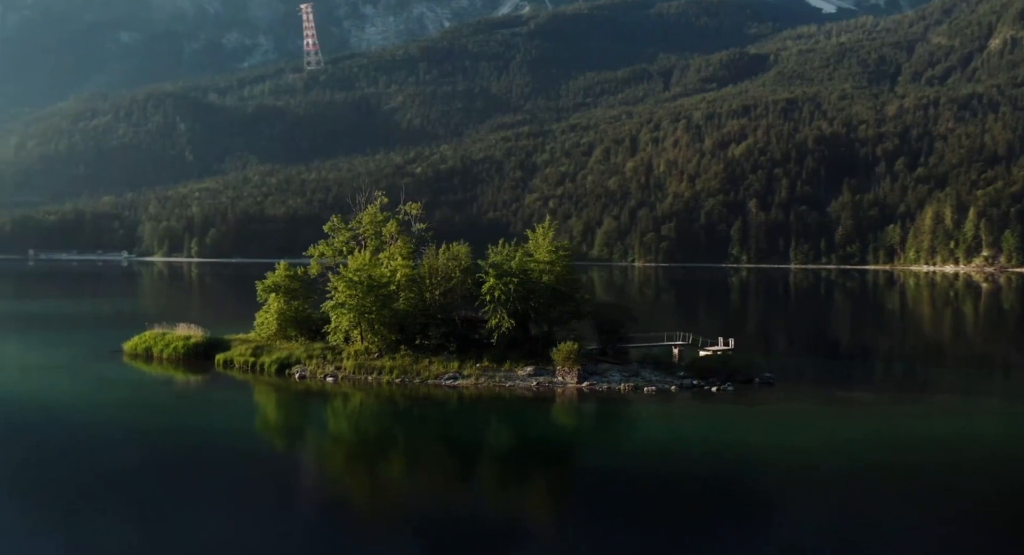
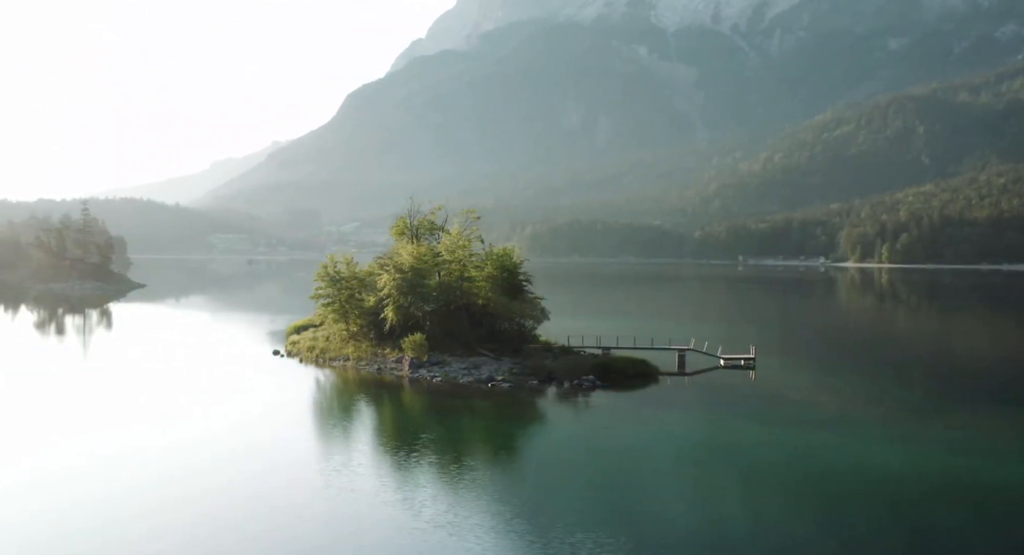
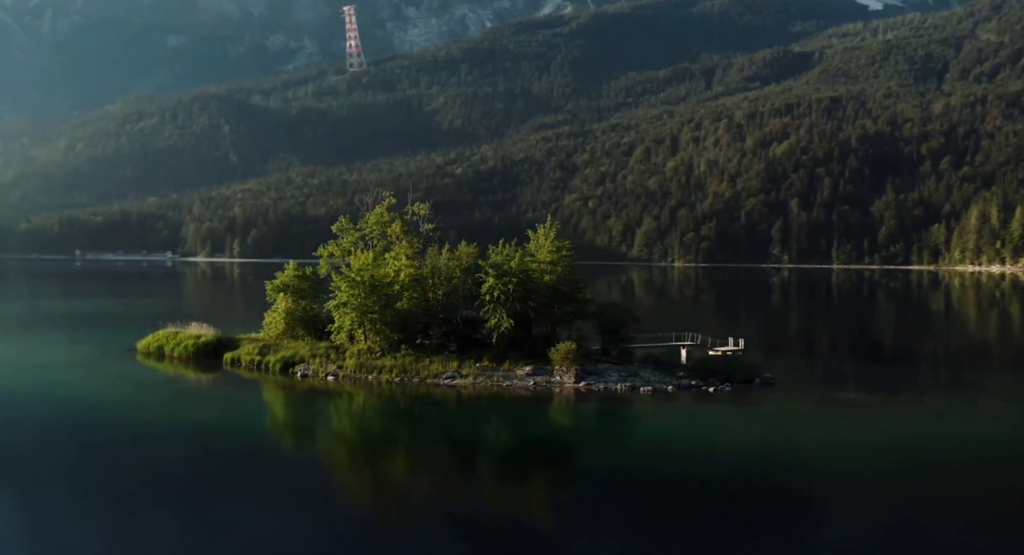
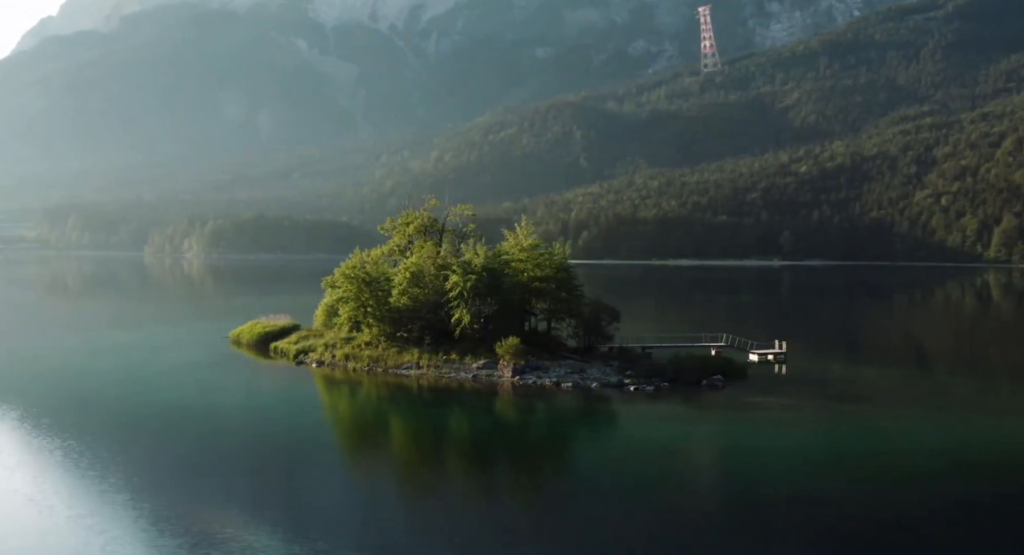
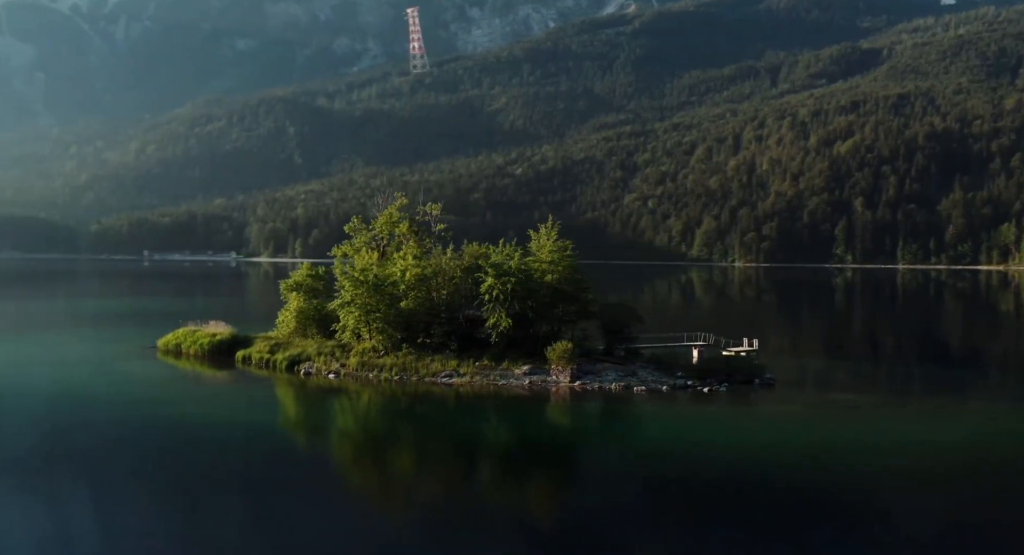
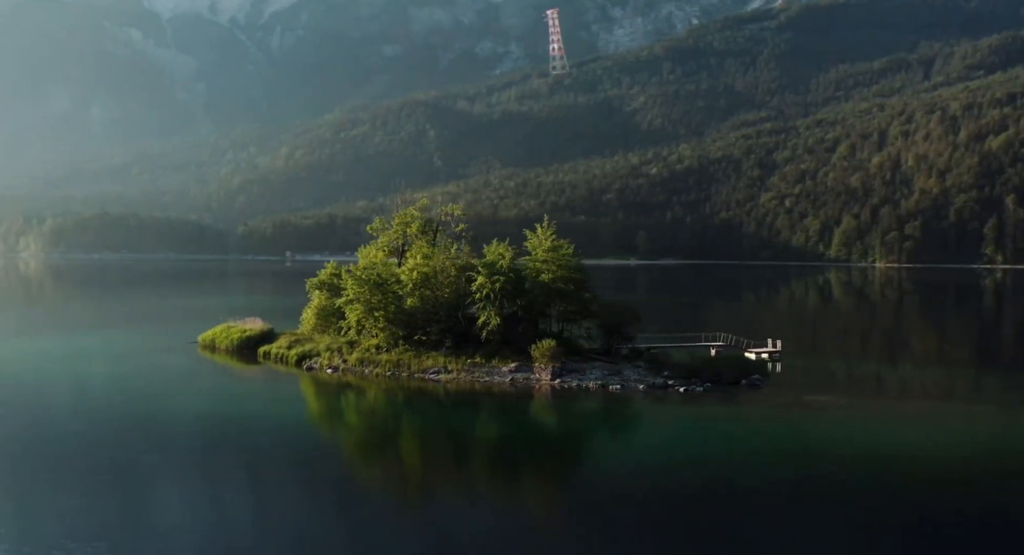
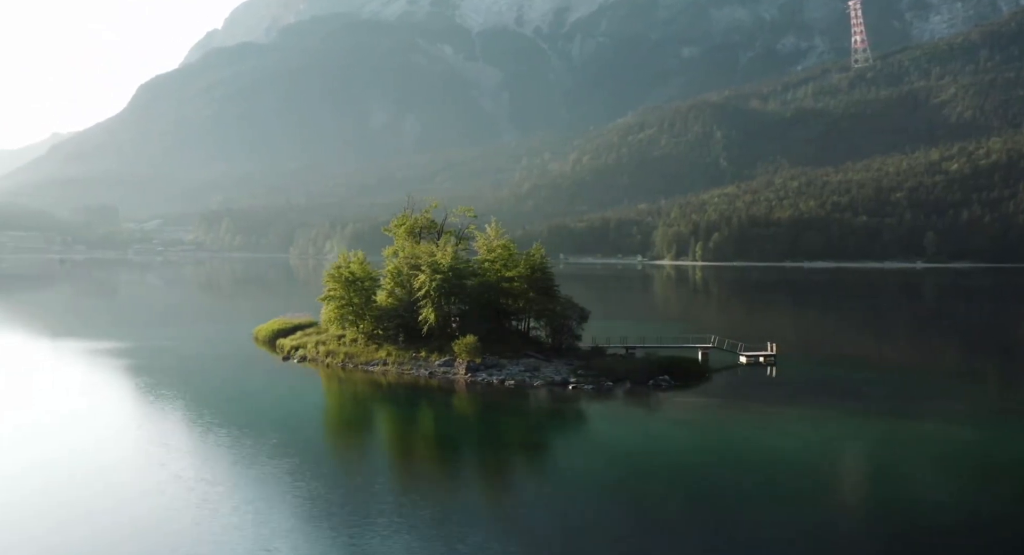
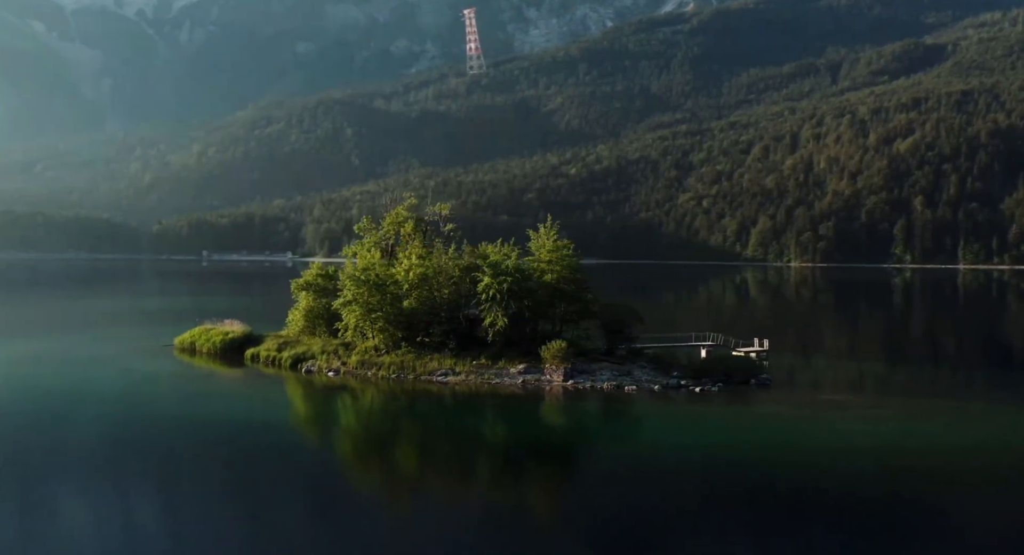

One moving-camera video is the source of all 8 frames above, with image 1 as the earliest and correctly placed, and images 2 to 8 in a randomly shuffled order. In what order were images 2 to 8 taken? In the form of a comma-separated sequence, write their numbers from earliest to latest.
3, 5, 8, 6, 4, 7, 2
